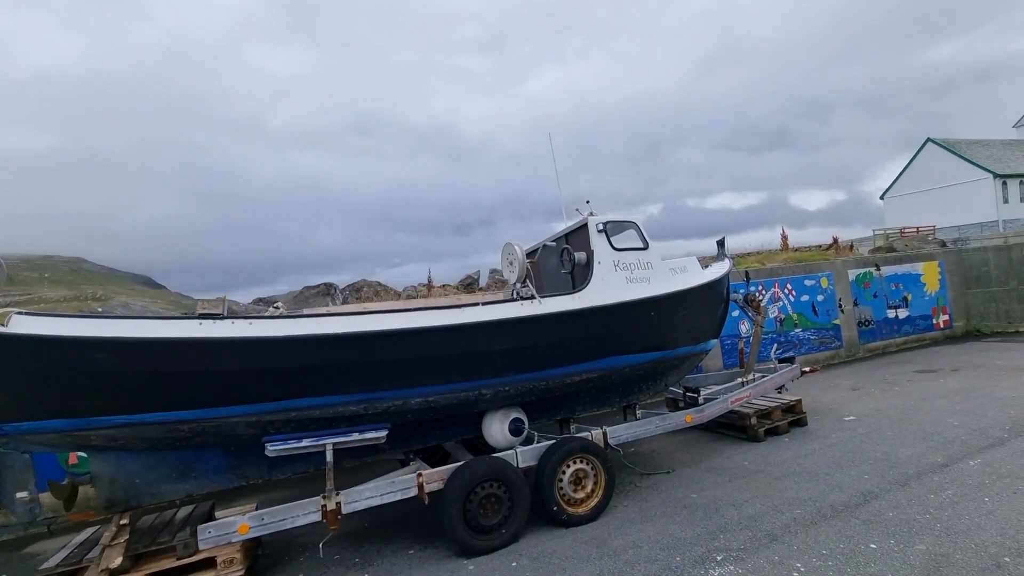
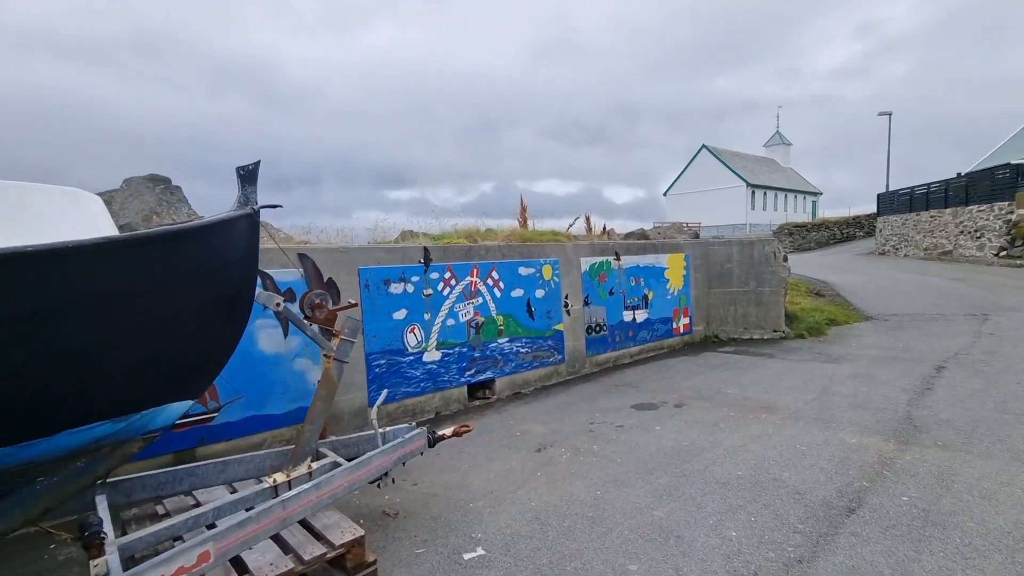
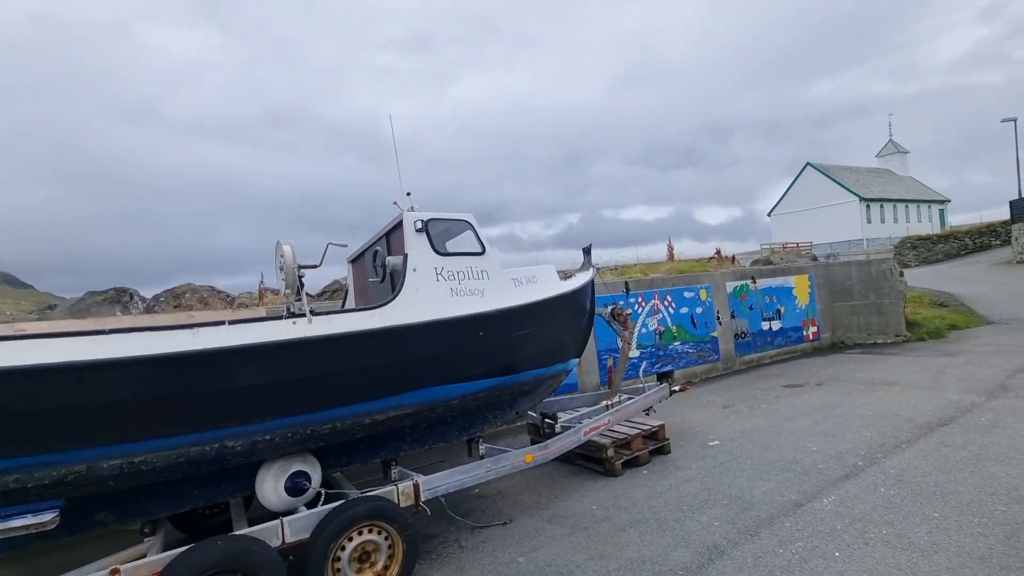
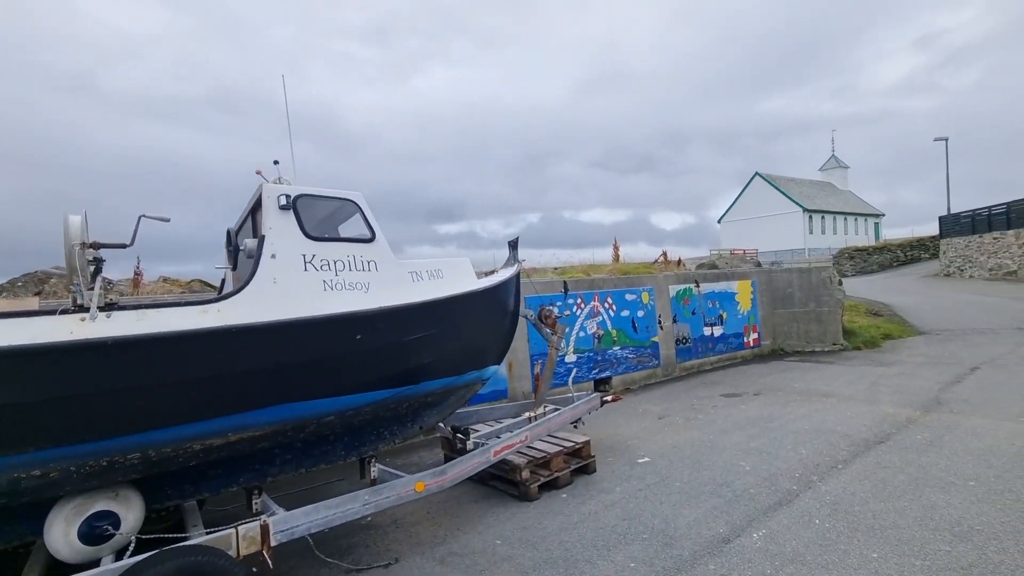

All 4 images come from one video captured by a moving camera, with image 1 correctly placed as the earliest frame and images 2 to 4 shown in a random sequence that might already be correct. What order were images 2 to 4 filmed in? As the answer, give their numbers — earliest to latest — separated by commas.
3, 4, 2
